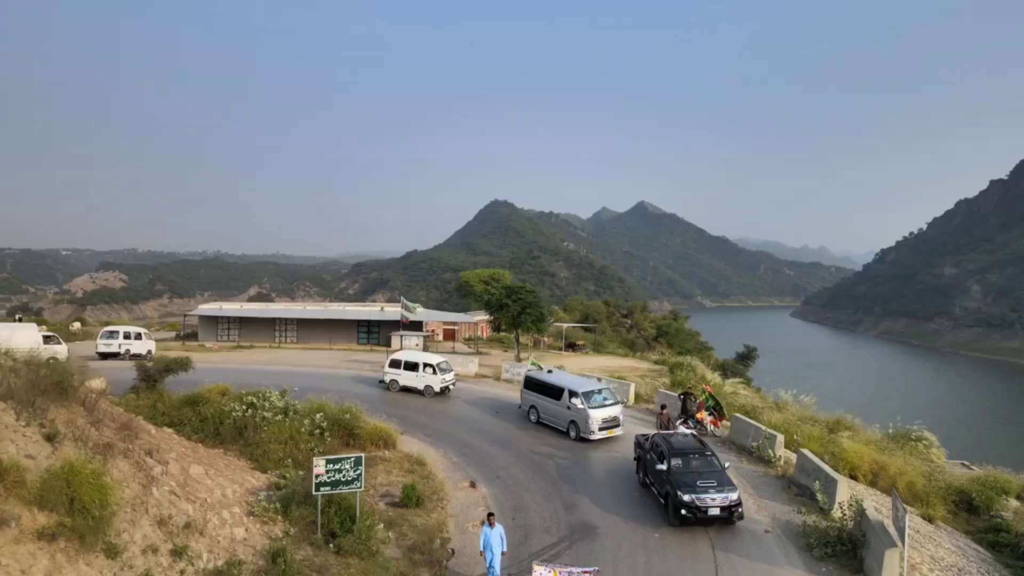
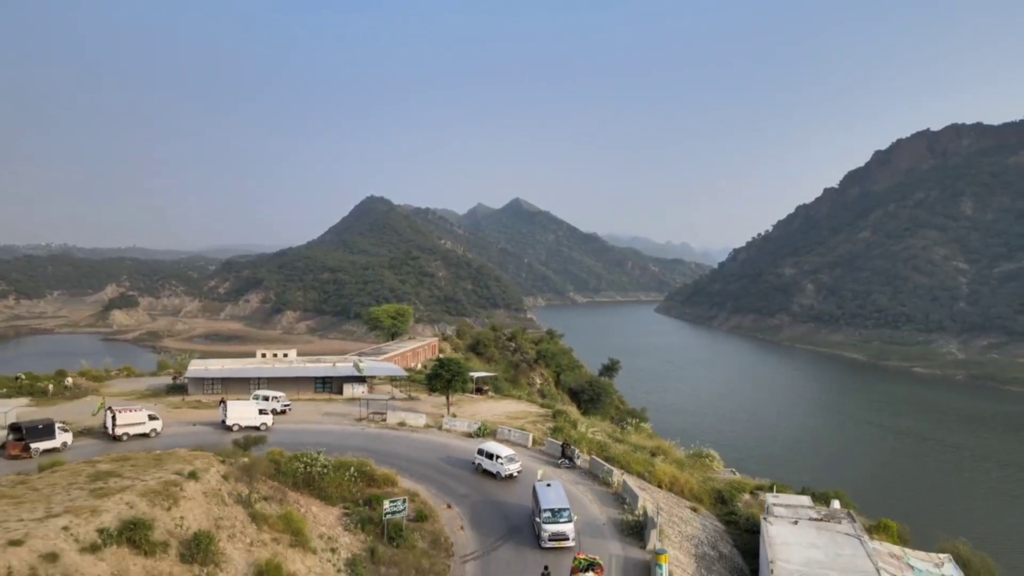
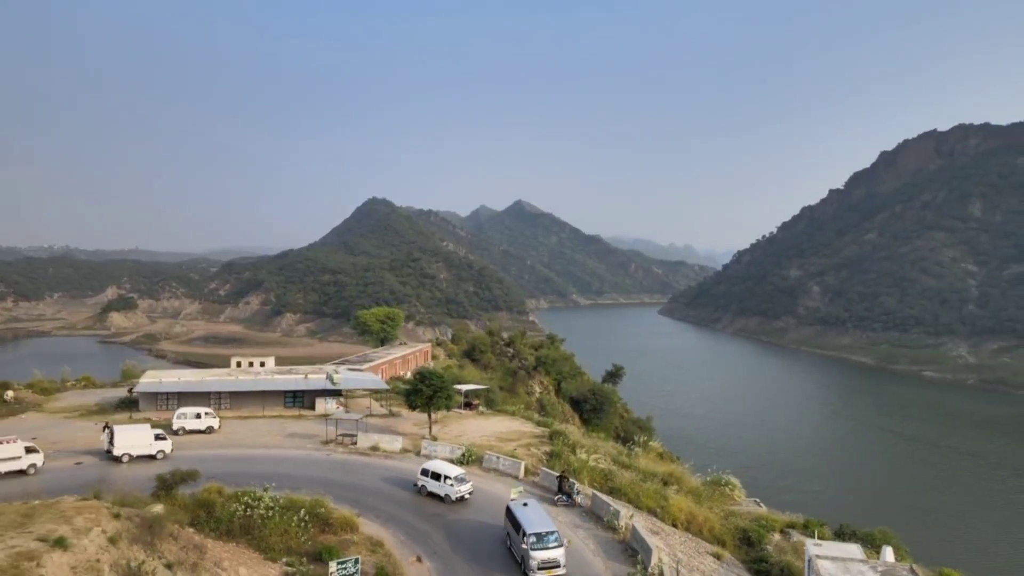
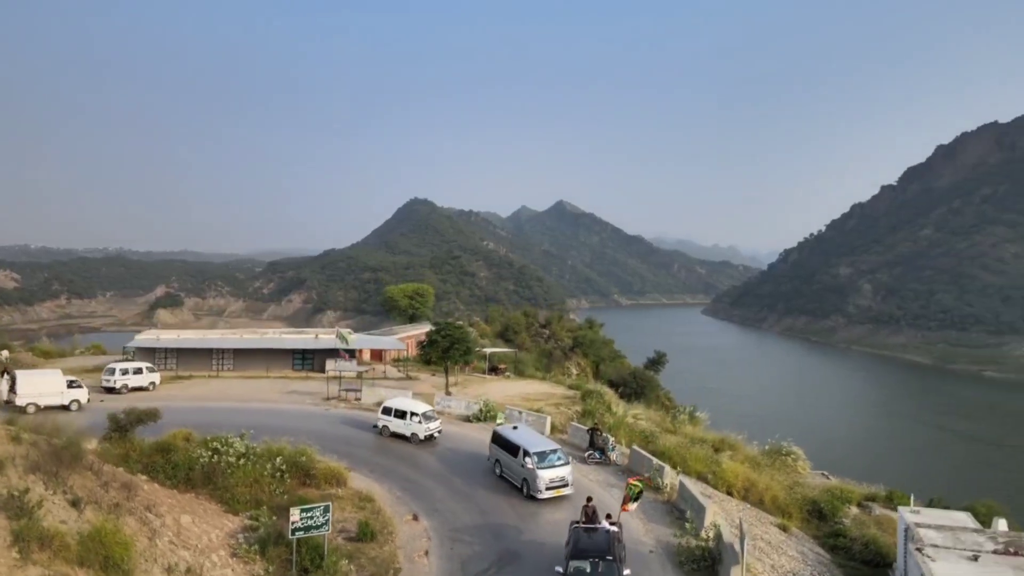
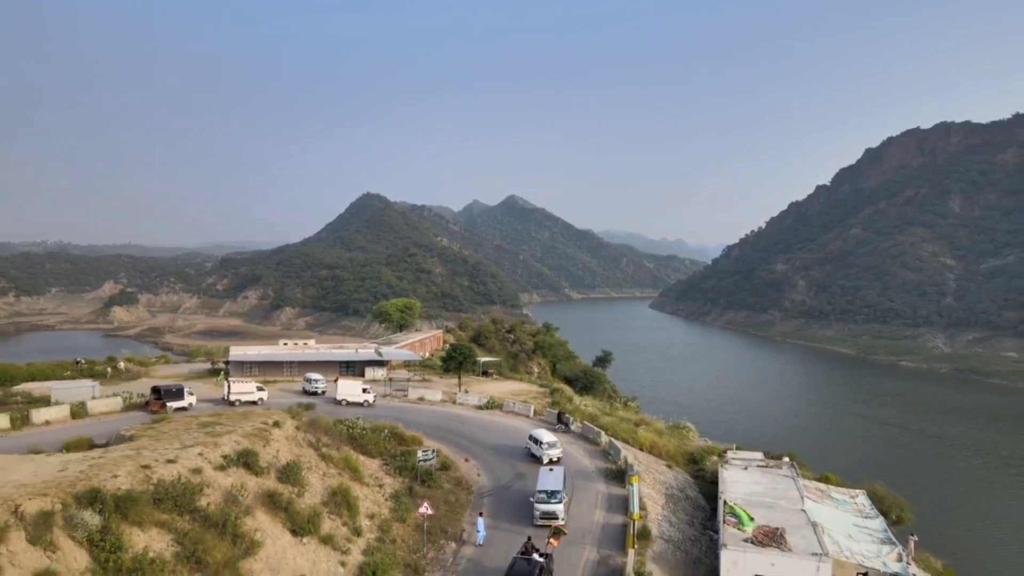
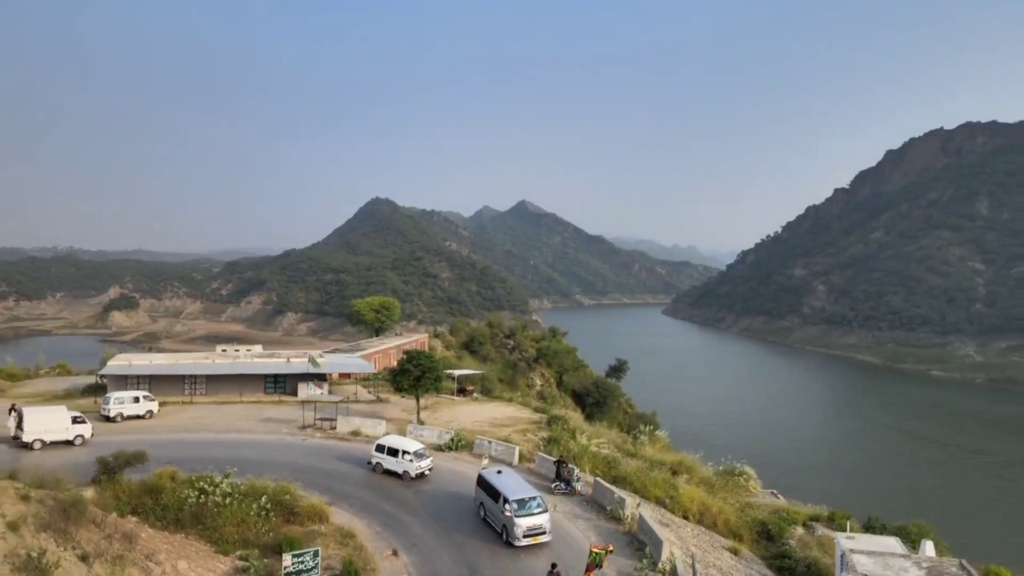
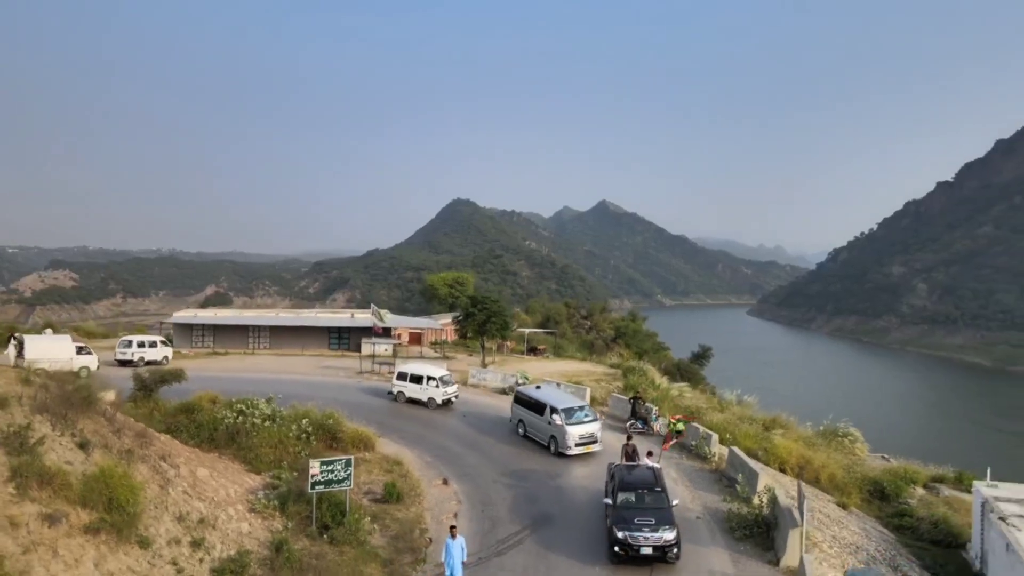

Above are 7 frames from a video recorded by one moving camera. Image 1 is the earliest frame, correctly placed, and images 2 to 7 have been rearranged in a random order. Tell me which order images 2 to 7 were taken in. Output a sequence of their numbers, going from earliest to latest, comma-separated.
7, 4, 6, 3, 2, 5
